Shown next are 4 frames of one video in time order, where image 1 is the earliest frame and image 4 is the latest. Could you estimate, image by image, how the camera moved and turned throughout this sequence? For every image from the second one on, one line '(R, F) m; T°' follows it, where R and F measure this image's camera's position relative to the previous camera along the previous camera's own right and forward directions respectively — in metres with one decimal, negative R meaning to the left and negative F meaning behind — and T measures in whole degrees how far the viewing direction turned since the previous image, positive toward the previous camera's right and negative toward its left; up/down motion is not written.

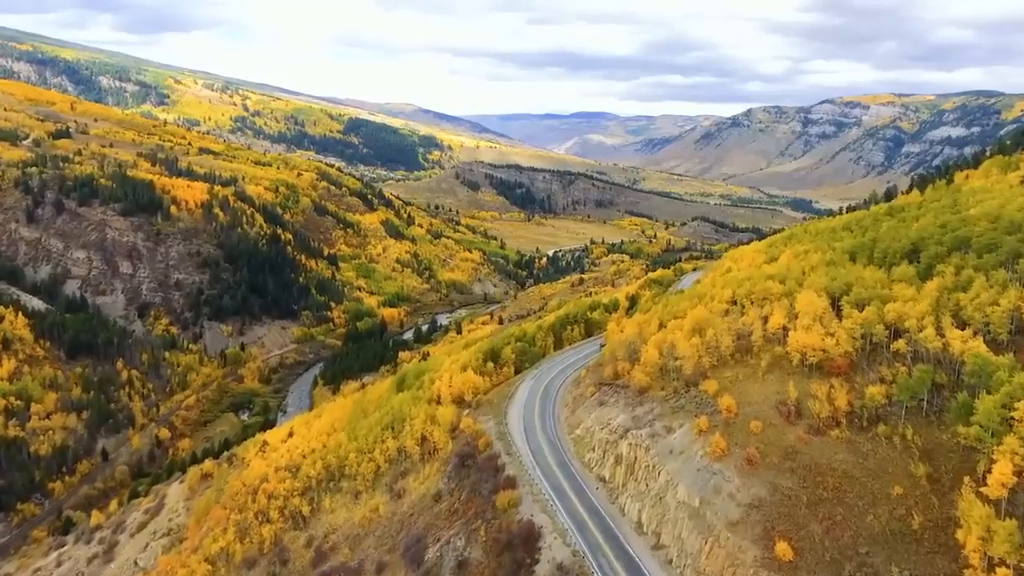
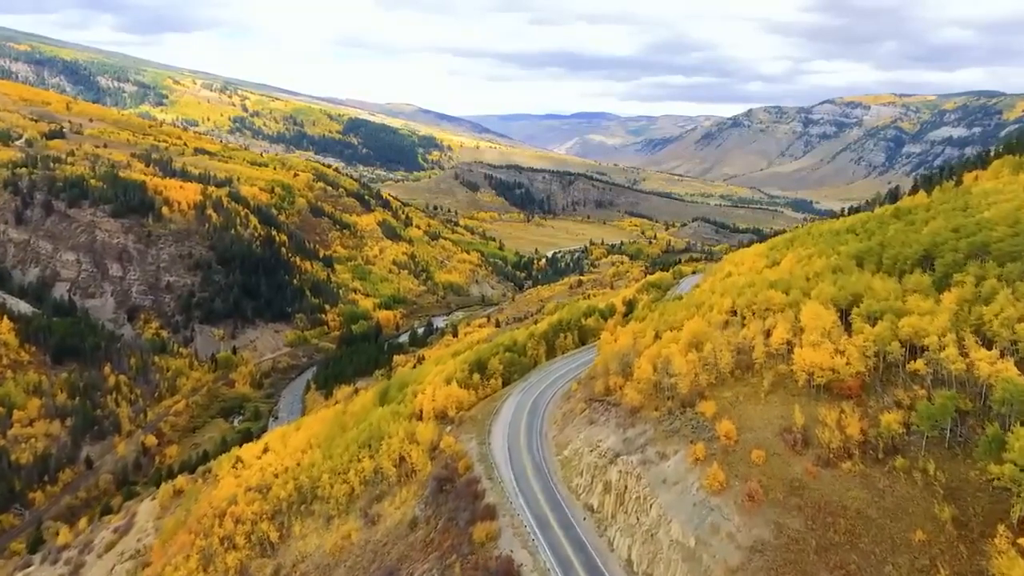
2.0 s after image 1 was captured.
(+0.8, +2.5) m; 0°
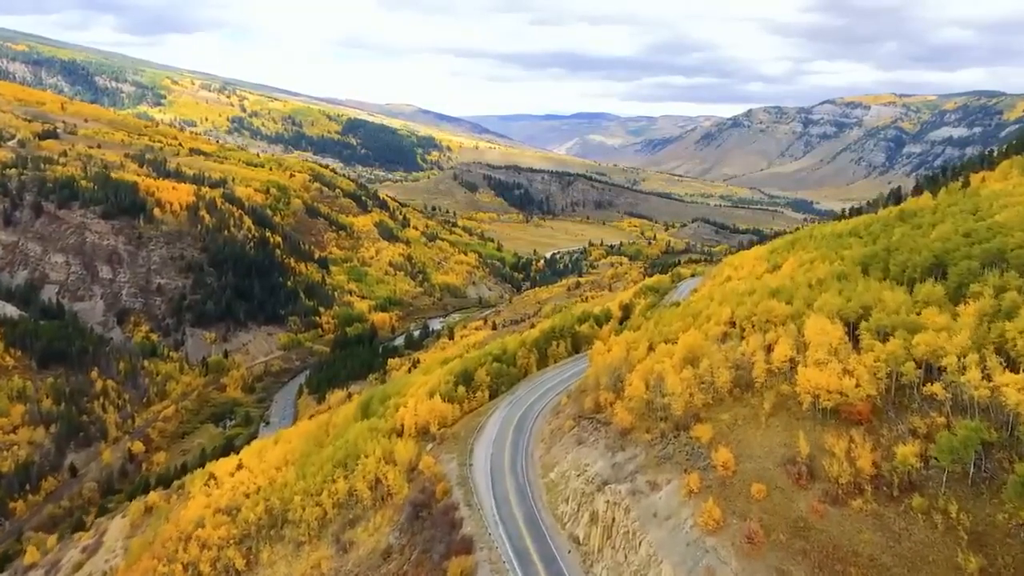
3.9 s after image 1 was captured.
(+0.7, +2.2) m; 0°
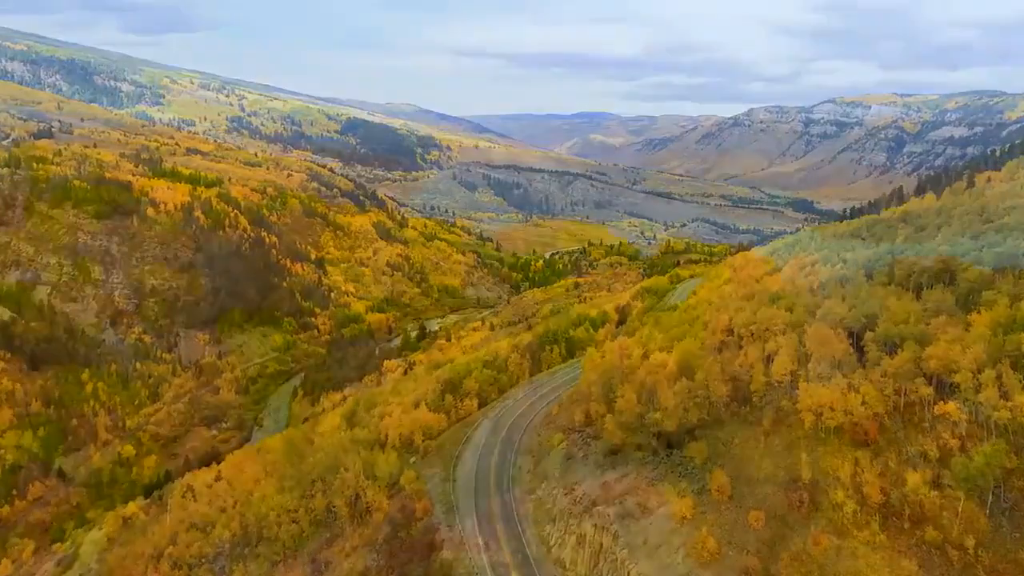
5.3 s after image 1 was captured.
(+0.6, +1.6) m; 0°
